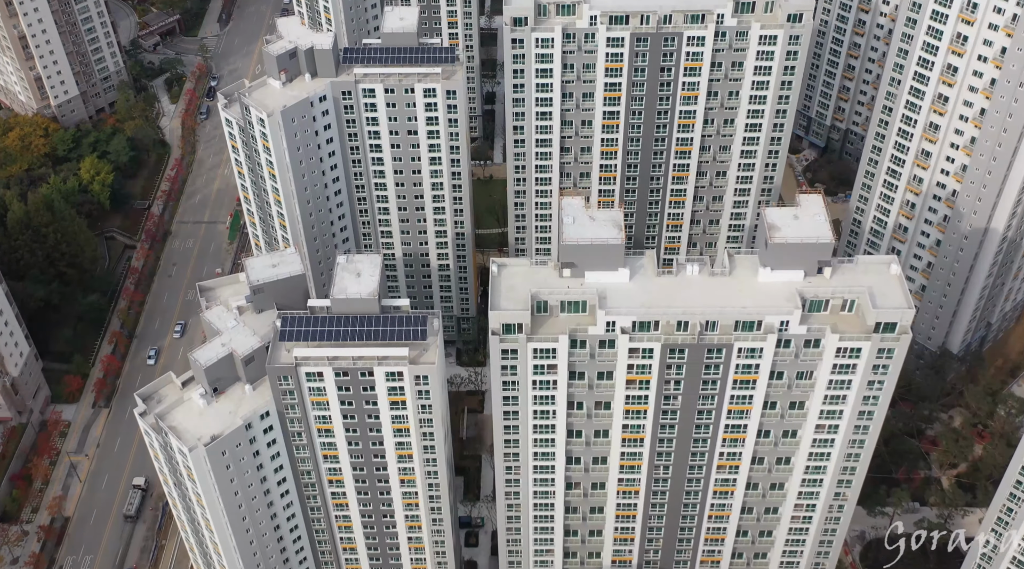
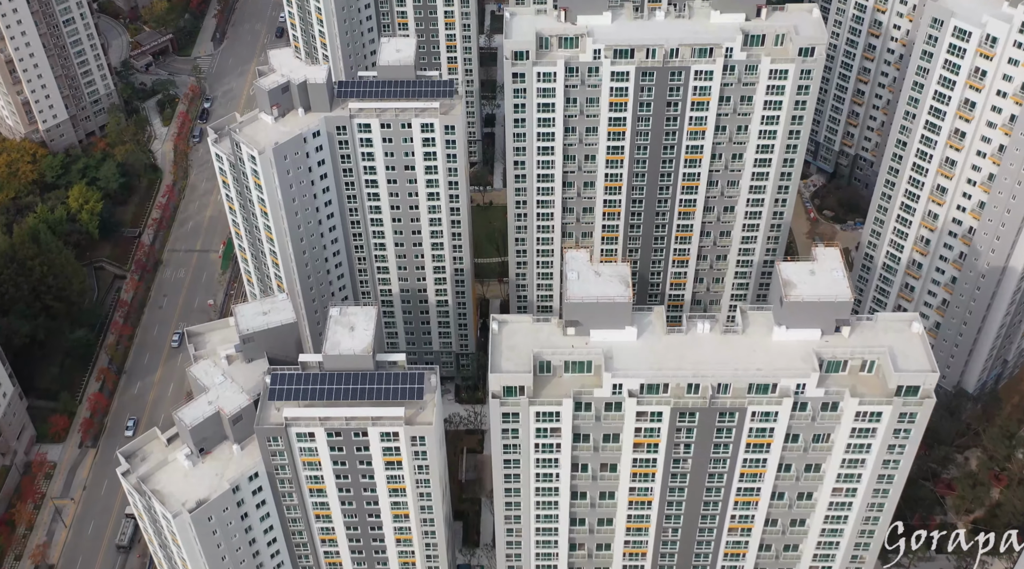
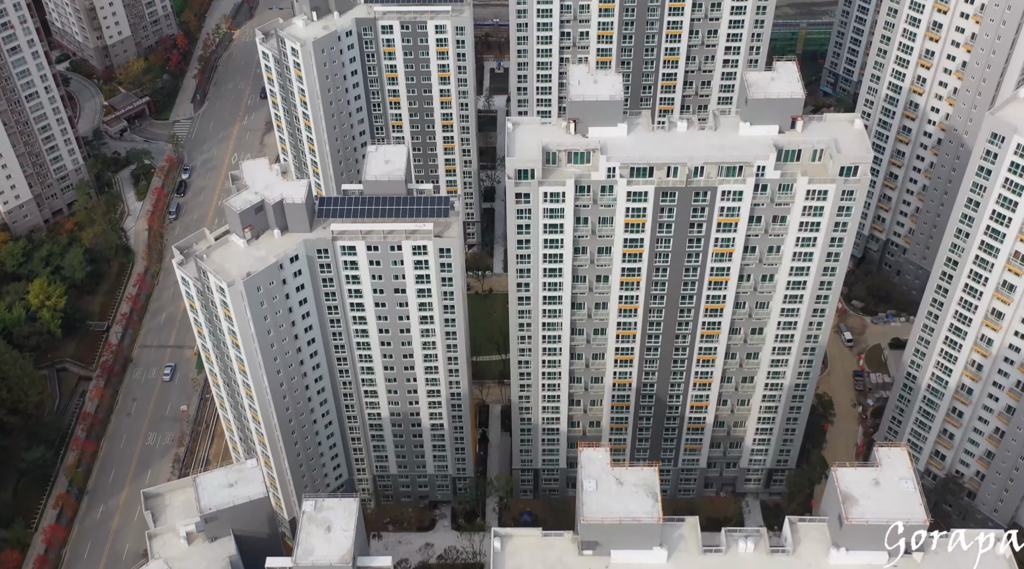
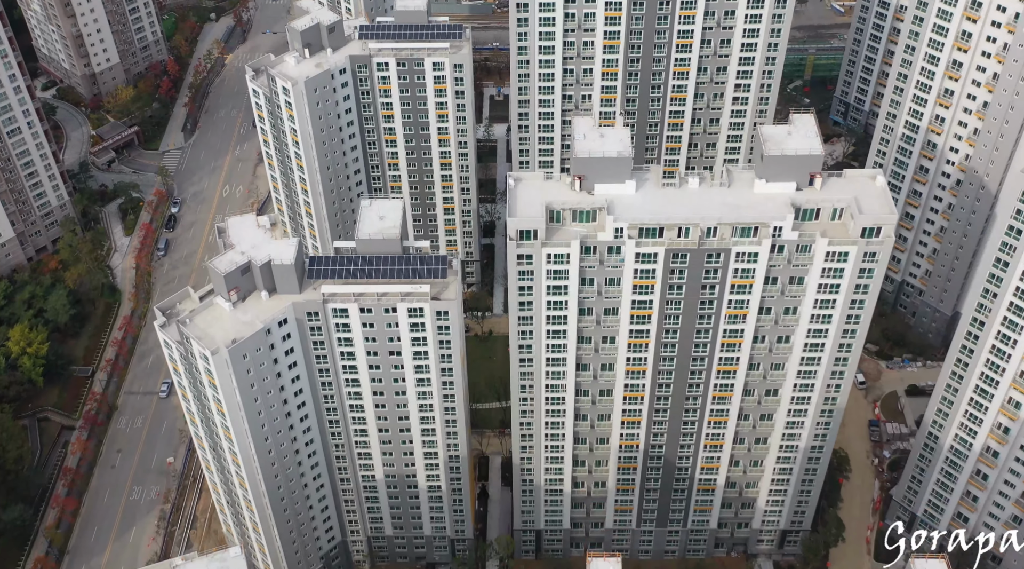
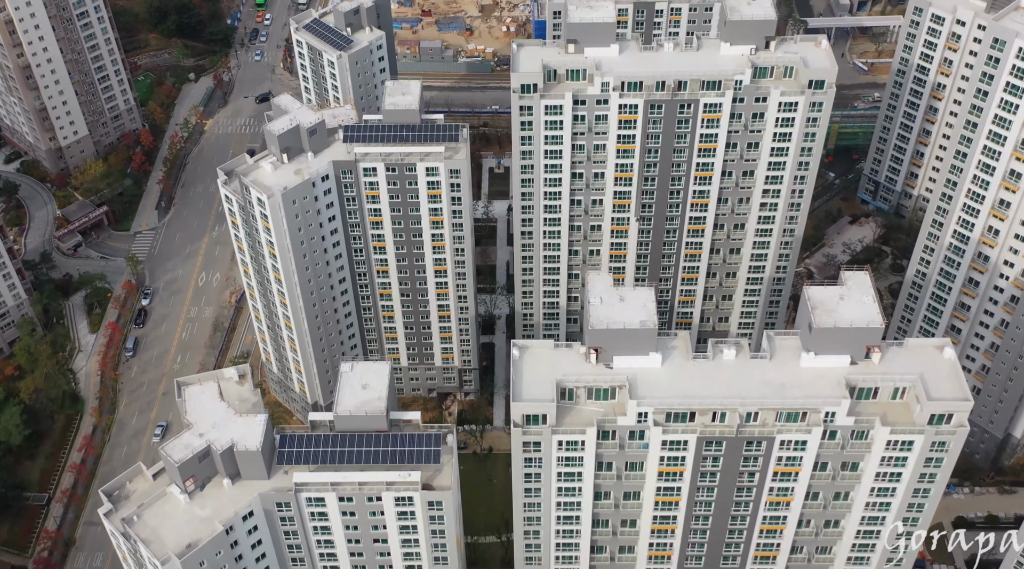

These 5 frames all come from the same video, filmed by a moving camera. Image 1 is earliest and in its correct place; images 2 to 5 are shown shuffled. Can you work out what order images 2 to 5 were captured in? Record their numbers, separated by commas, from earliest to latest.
2, 3, 4, 5
